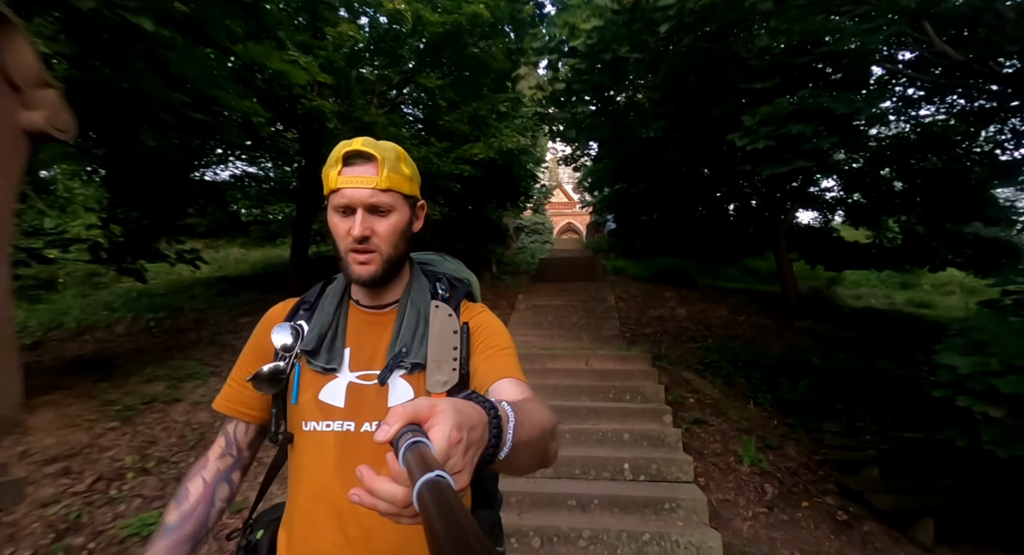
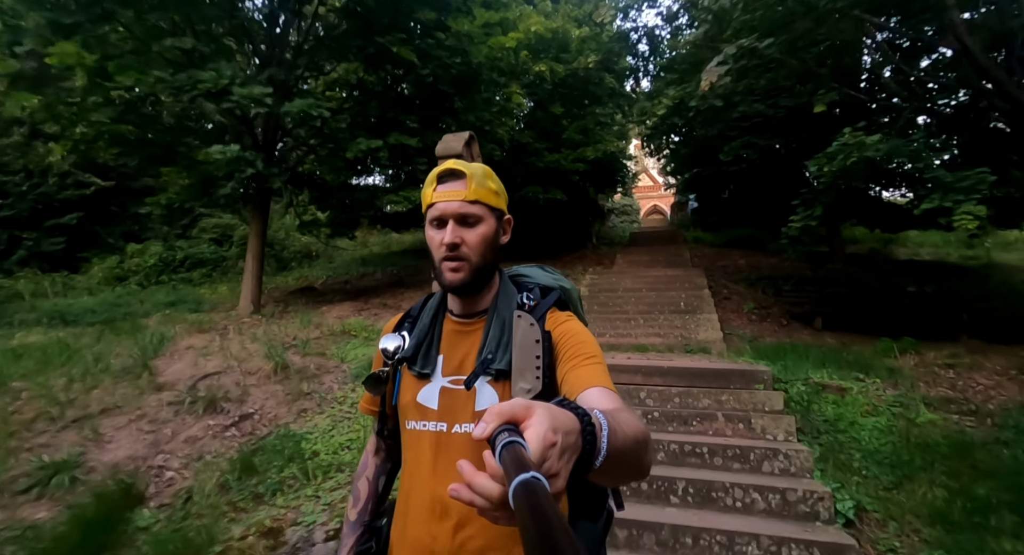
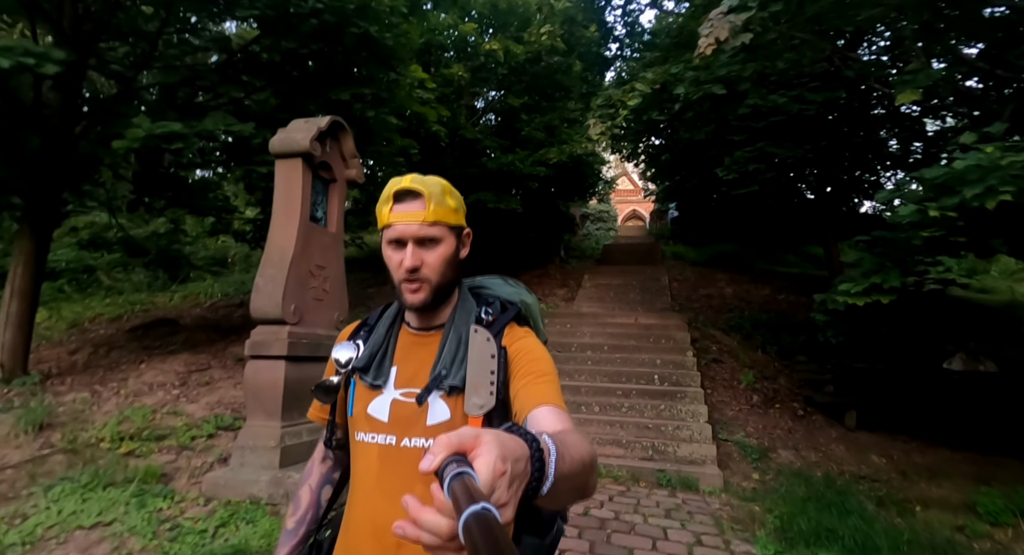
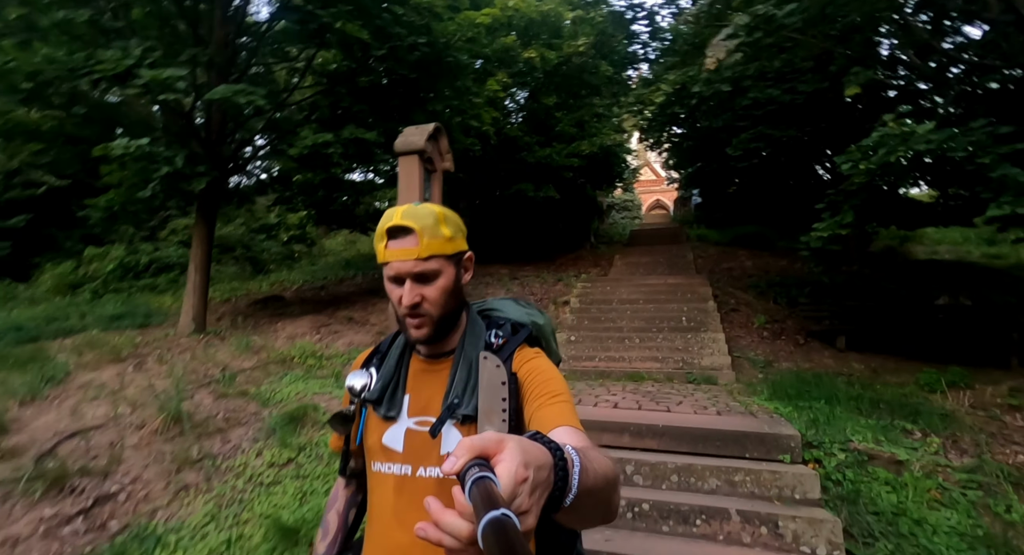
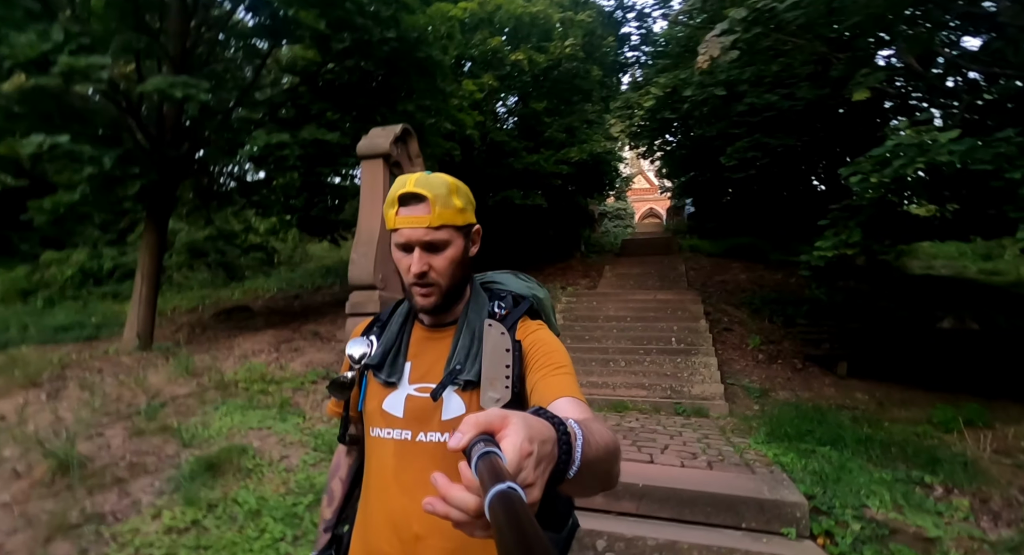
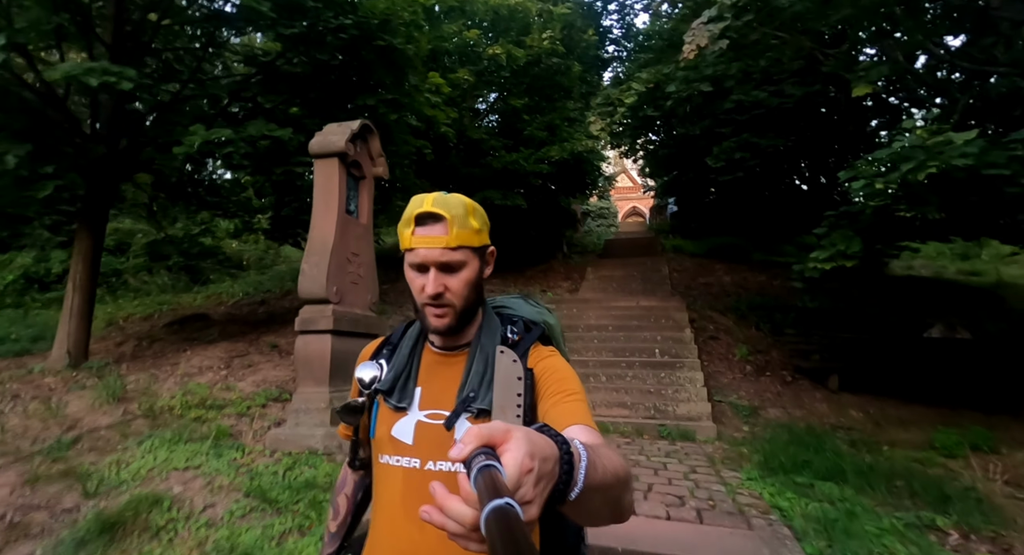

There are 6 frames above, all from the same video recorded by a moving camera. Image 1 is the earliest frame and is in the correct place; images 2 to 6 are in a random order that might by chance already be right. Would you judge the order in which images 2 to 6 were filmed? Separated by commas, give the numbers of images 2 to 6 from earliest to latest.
3, 6, 5, 4, 2
